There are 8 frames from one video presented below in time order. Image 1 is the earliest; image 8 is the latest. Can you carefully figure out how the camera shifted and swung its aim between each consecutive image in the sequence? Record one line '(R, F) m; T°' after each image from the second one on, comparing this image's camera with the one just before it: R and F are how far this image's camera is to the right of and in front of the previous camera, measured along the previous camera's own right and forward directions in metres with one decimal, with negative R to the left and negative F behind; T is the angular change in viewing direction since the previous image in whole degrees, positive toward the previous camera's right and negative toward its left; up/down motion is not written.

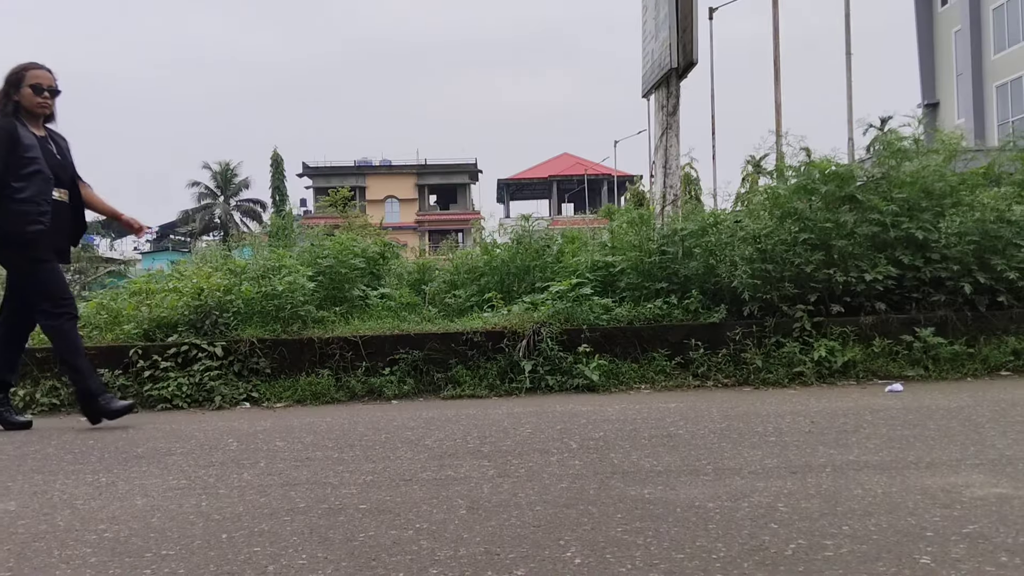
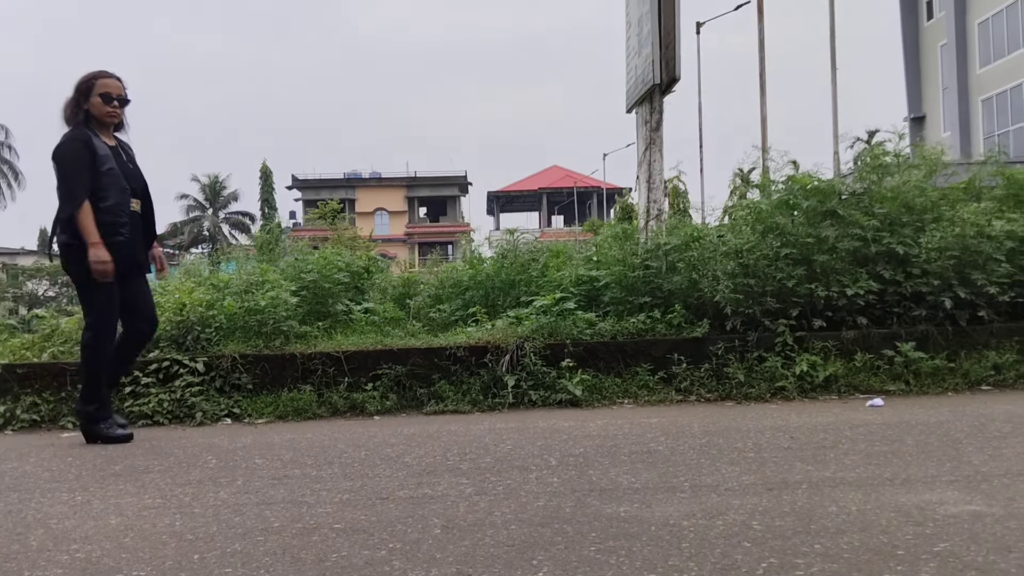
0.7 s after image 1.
(0.0, 0.0) m; +1°
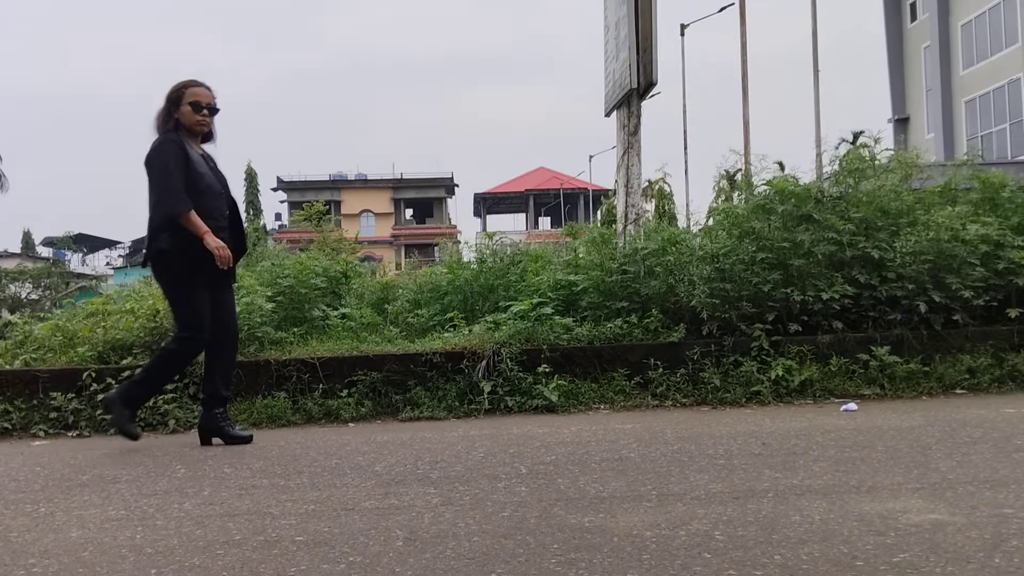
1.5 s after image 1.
(+0.1, 0.0) m; +1°
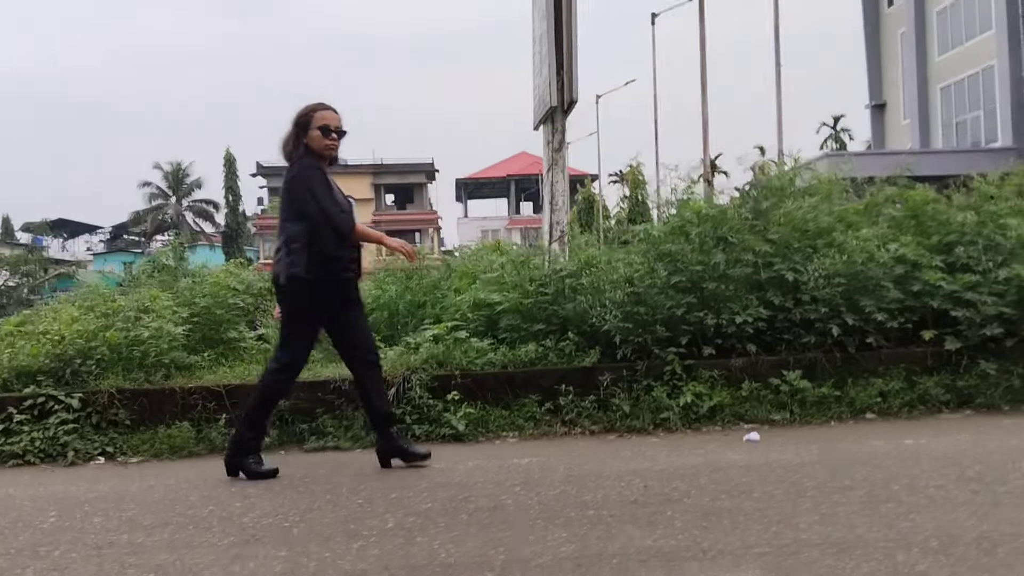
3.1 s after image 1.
(+0.4, +0.1) m; +1°
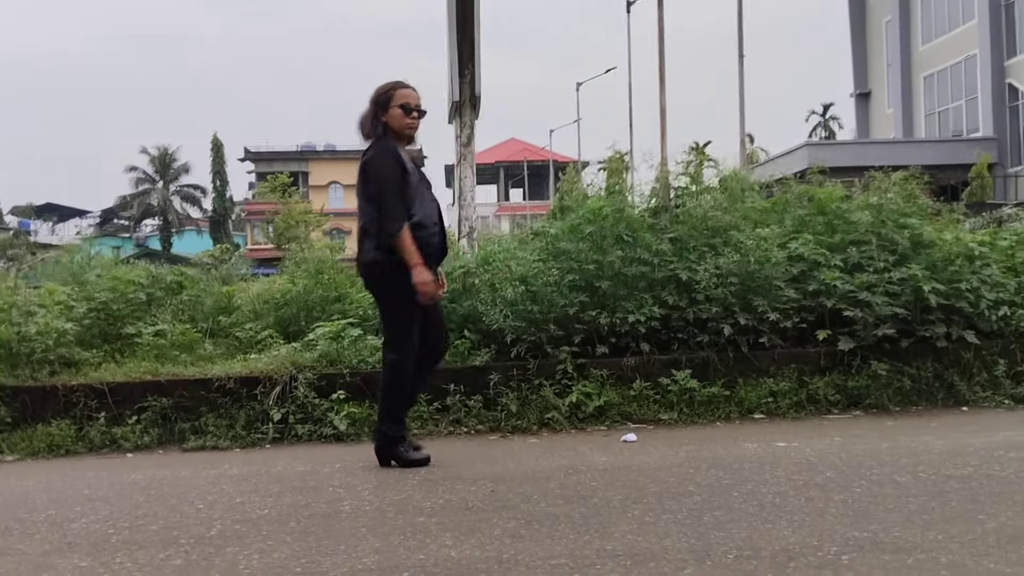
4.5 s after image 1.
(+0.6, 0.0) m; 0°
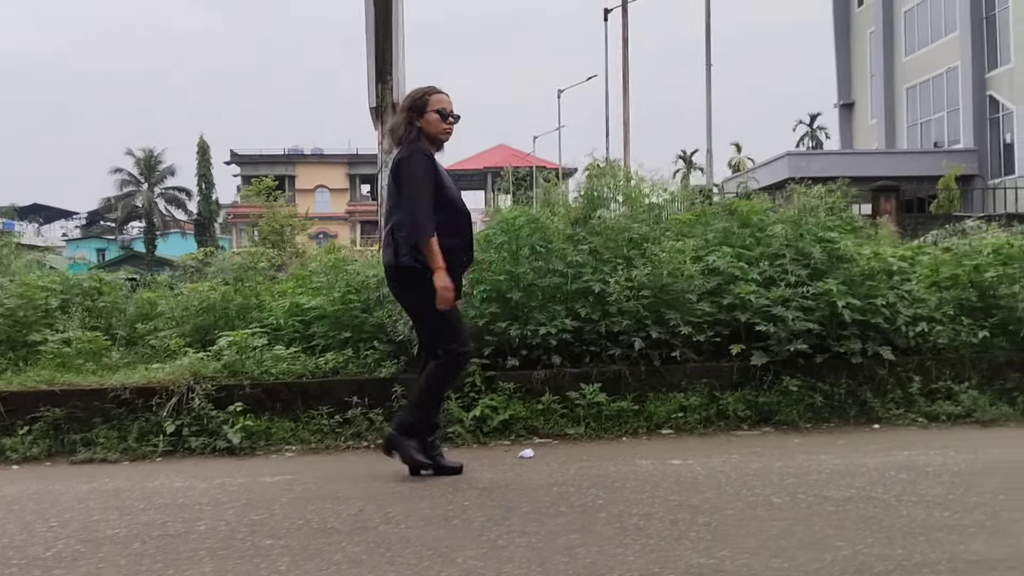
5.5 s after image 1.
(+0.5, +0.1) m; +1°
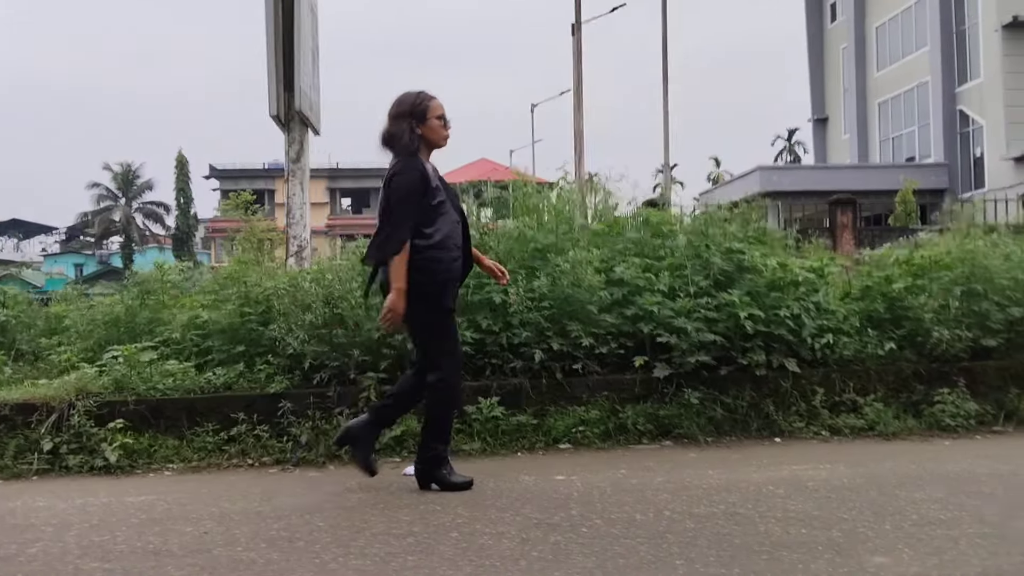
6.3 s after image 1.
(+0.5, +0.1) m; +1°
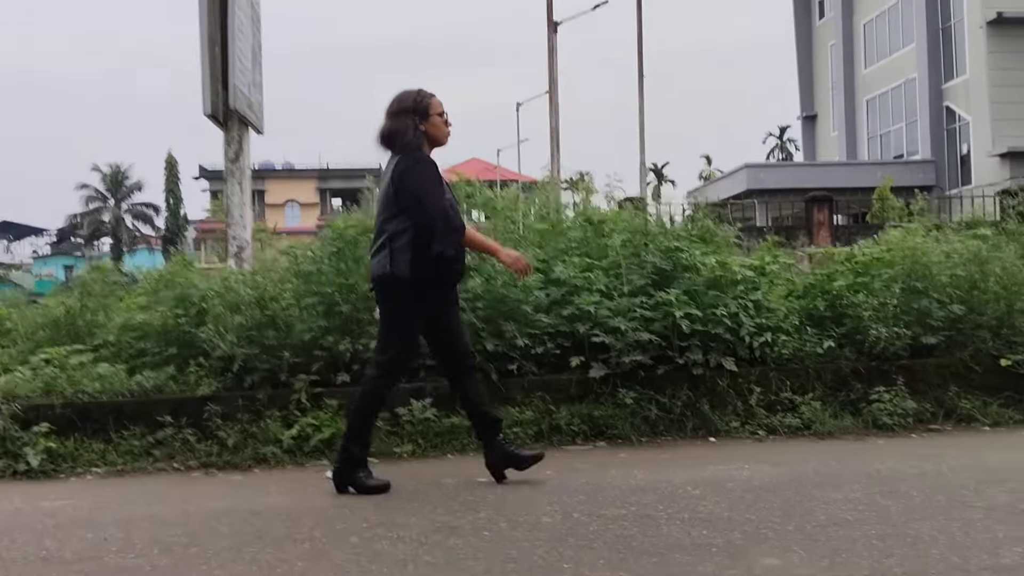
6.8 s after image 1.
(+0.3, 0.0) m; 0°
